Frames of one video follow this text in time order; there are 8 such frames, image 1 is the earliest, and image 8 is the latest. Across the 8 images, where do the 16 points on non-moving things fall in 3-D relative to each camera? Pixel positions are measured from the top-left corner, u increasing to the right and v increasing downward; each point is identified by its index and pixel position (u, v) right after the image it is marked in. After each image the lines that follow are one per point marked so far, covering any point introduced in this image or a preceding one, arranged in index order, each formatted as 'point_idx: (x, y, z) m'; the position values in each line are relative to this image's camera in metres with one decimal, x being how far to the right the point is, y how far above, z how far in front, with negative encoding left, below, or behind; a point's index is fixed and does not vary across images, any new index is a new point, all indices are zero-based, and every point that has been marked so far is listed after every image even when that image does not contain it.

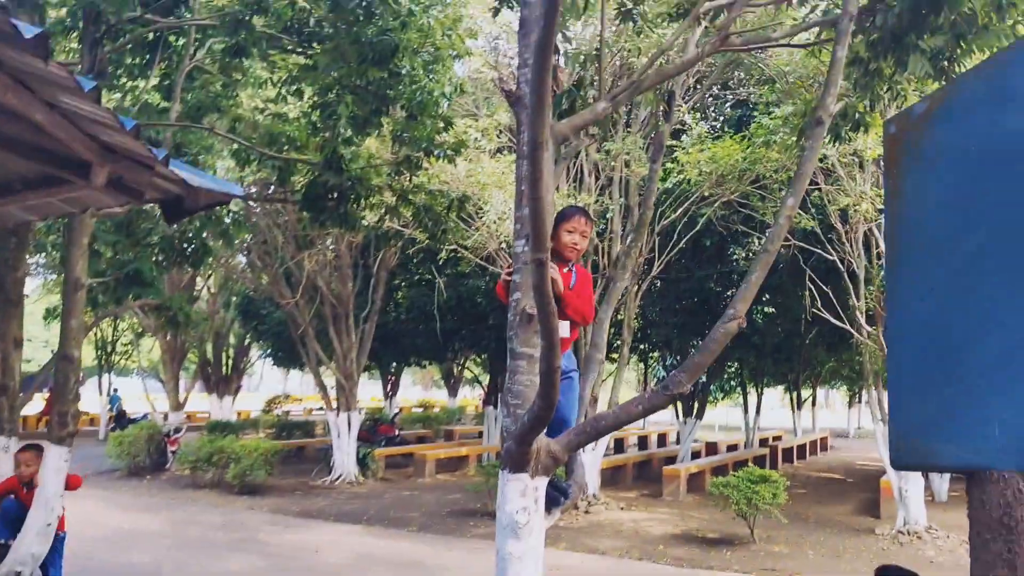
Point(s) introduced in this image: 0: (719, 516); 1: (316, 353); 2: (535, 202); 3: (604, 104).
0: (+2.9, -3.2, +12.4) m
1: (-3.5, -1.2, +15.6) m
2: (+0.1, +0.3, +2.9) m
3: (+0.4, +0.8, +3.9) m
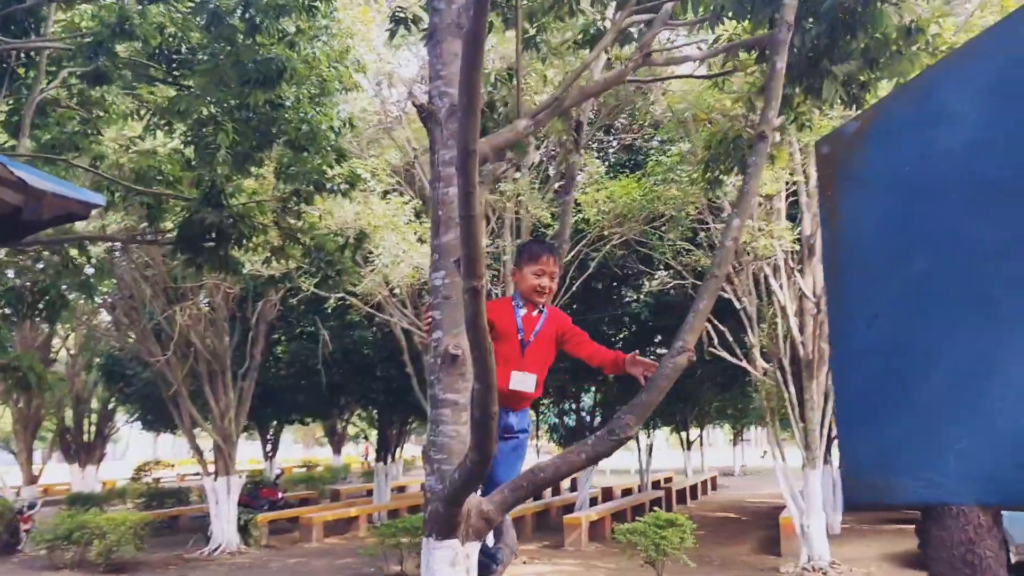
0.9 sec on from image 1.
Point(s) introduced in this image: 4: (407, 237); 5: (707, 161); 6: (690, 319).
0: (+1.6, -3.8, +12.1) m
1: (-5.3, -2.1, +14.5) m
2: (-0.1, +0.2, +2.5) m
3: (0.0, +0.7, +3.6) m
4: (-1.3, +0.6, +10.6) m
5: (+1.4, +0.9, +6.3) m
6: (+0.6, -0.1, +3.1) m
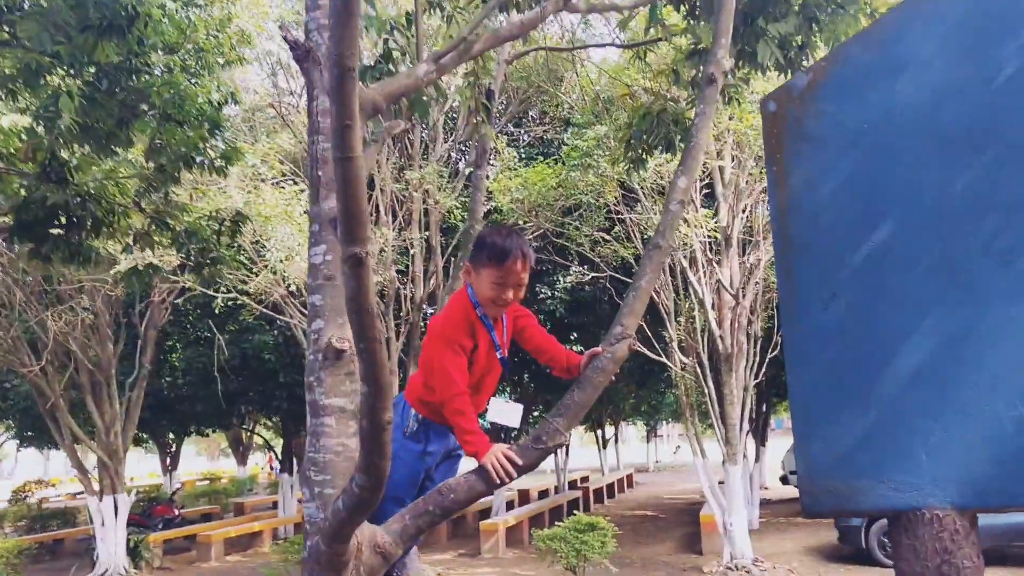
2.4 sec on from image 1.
0: (+0.4, -3.7, +11.6) m
1: (-6.6, -2.1, +13.3) m
2: (-0.4, +0.3, +1.8) m
3: (-0.3, +0.7, +3.0) m
4: (-2.3, +0.7, +9.8) m
5: (+0.8, +1.0, +5.8) m
6: (+0.3, 0.0, +2.5) m
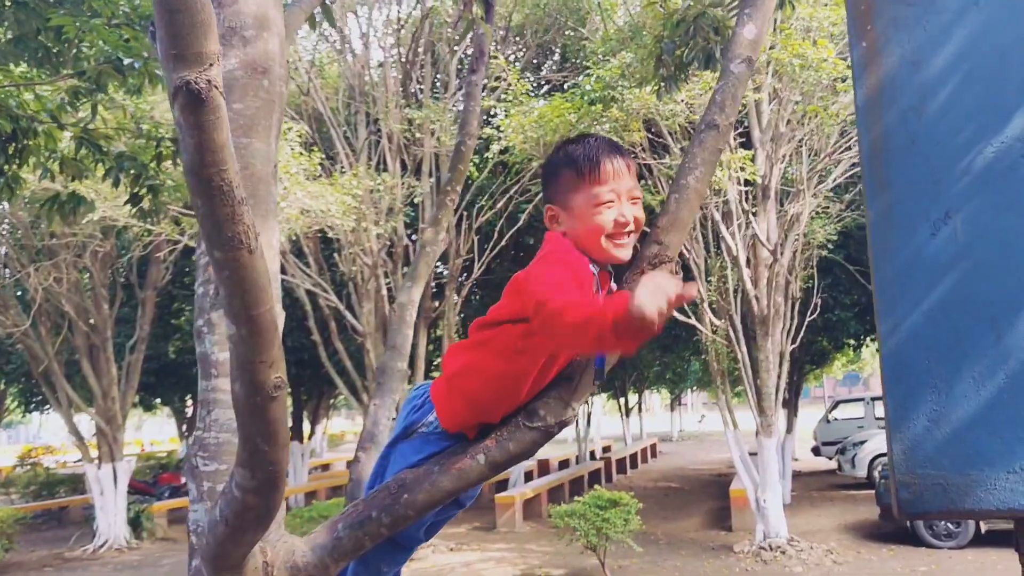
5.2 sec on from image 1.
0: (+0.6, -3.2, +10.9) m
1: (-6.4, -1.5, +12.7) m
2: (-0.4, +0.4, +1.0) m
3: (-0.3, +0.9, +2.1) m
4: (-2.2, +1.1, +9.0) m
5: (+0.8, +1.3, +4.9) m
6: (+0.3, +0.2, +1.7) m
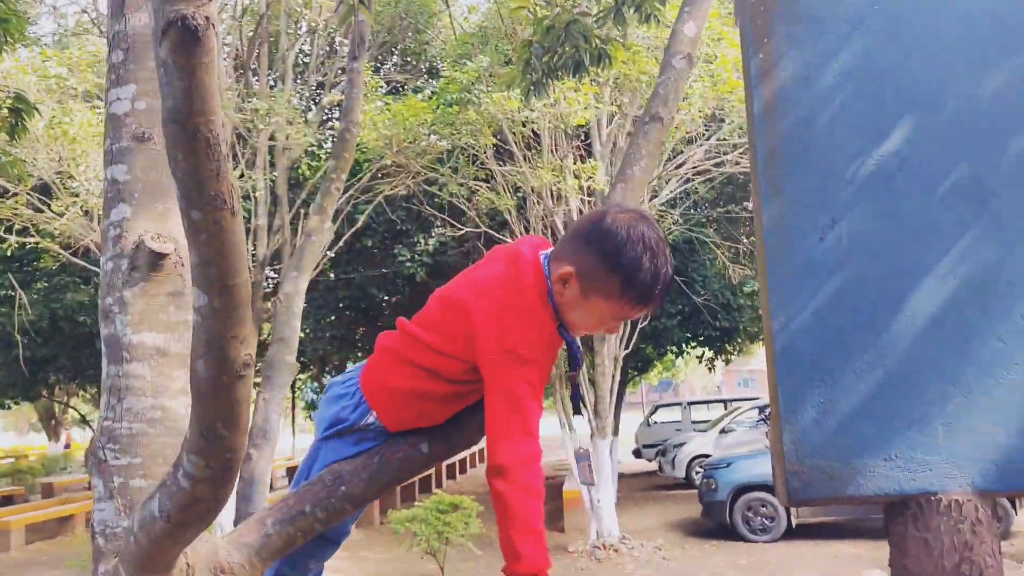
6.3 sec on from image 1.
0: (-1.4, -3.2, +10.7) m
1: (-8.6, -1.4, +11.1) m
2: (-0.3, +0.5, +0.9) m
3: (-0.5, +1.0, +2.0) m
4: (-3.7, +1.2, +8.4) m
5: (+0.1, +1.3, +5.0) m
6: (+0.2, +0.2, +1.7) m
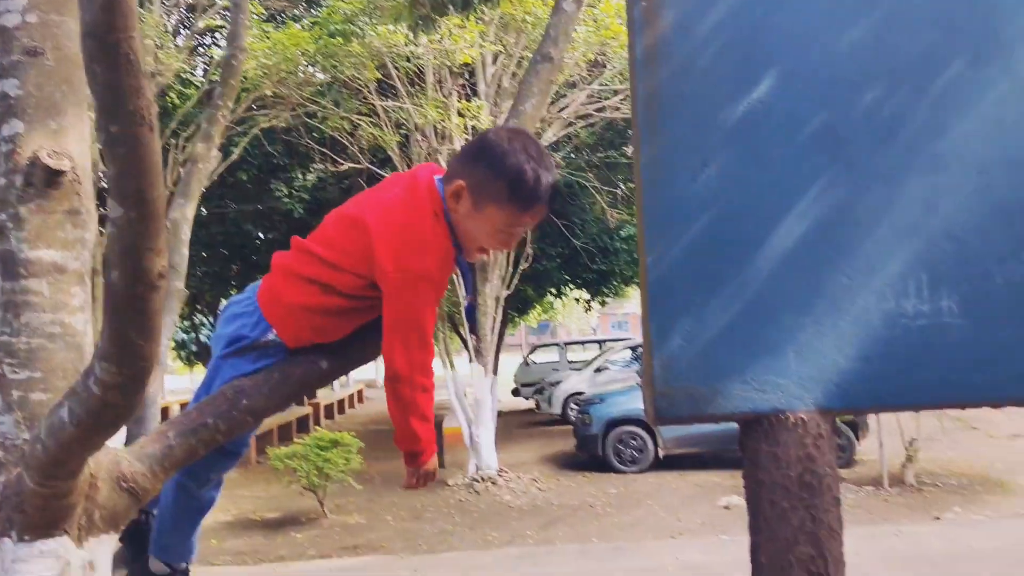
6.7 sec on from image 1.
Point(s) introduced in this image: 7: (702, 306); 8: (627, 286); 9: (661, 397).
0: (-2.9, -2.5, +10.7) m
1: (-10.0, -0.5, +10.0) m
2: (-0.4, +0.6, +0.9) m
3: (-0.7, +1.1, +1.9) m
4: (-4.7, +1.8, +7.8) m
5: (-0.5, +1.7, +5.0) m
6: (0.0, +0.3, +1.8) m
7: (+0.6, -0.1, +2.5) m
8: (+2.2, 0.0, +16.8) m
9: (+0.4, -0.3, +2.6) m
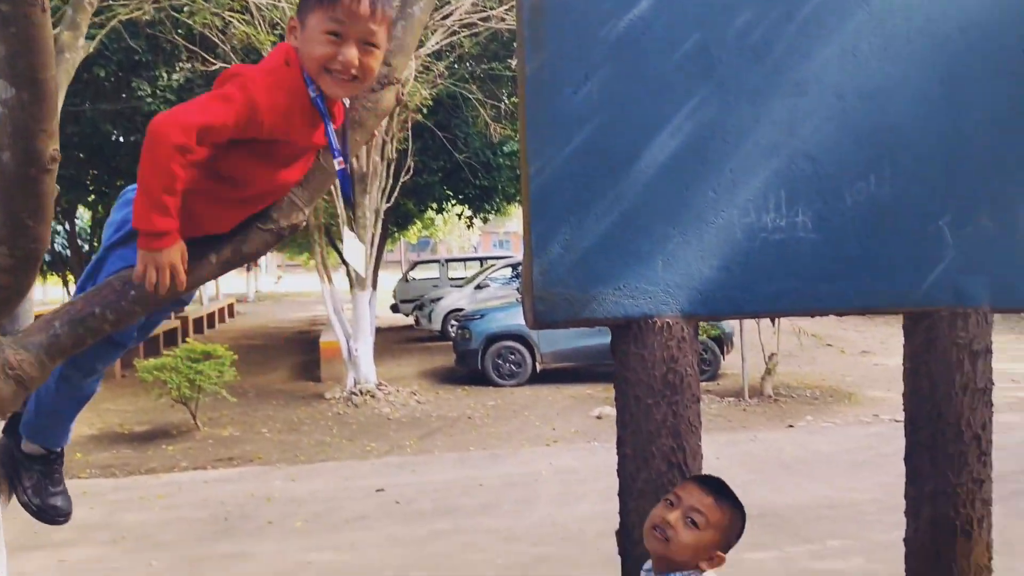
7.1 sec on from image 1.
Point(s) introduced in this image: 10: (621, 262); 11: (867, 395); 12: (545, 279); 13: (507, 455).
0: (-4.3, -1.4, +10.5) m
1: (-11.3, +0.6, +8.6) m
2: (-0.5, +0.7, +0.9) m
3: (-0.9, +1.4, +1.8) m
4: (-5.7, +2.6, +7.0) m
5: (-1.2, +2.2, +4.8) m
6: (-0.2, +0.5, +1.8) m
7: (+0.2, +0.2, +2.7) m
8: (-0.1, +1.6, +16.9) m
9: (+0.1, 0.0, +2.7) m
10: (+0.3, +0.1, +2.7) m
11: (+5.3, -1.6, +13.1) m
12: (+0.1, 0.0, +2.7) m
13: (-0.1, -1.9, +9.9) m
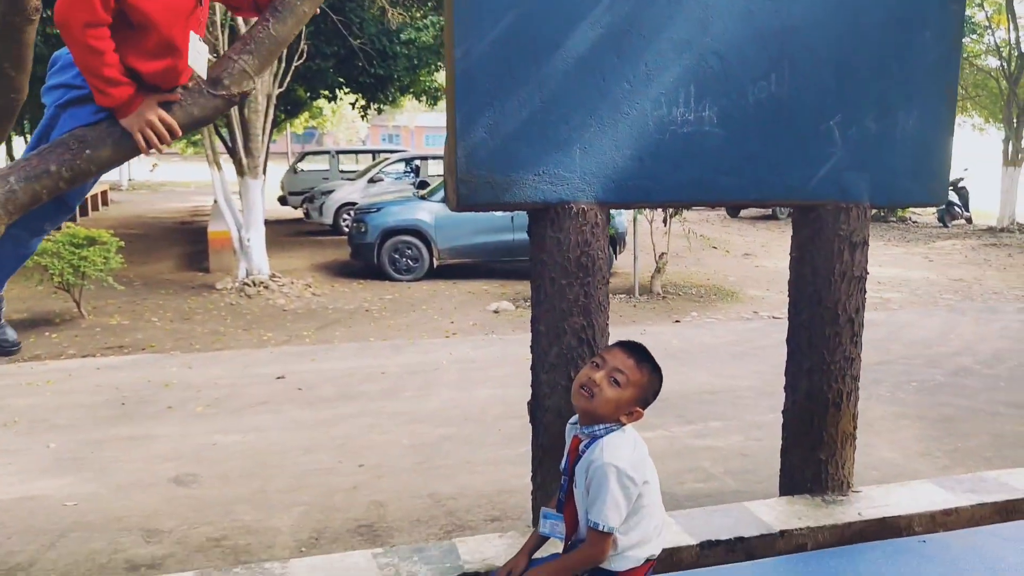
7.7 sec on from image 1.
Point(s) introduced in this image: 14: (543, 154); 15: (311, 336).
0: (-5.5, 0.0, +10.1) m
1: (-12.1, +1.8, +7.2) m
2: (-0.5, +0.9, +0.9) m
3: (-1.0, +1.7, +1.6) m
4: (-6.3, +3.6, +6.0) m
5: (-1.6, +2.8, +4.5) m
6: (-0.3, +0.8, +1.9) m
7: (0.0, +0.6, +2.8) m
8: (-2.0, +3.7, +16.6) m
9: (-0.1, +0.3, +2.8) m
10: (+0.1, +0.5, +2.8) m
11: (+3.7, -0.1, +13.9) m
12: (-0.1, +0.4, +2.8) m
13: (-1.2, -0.6, +10.1) m
14: (+0.1, +0.4, +2.9) m
15: (-2.4, -0.6, +10.4) m
